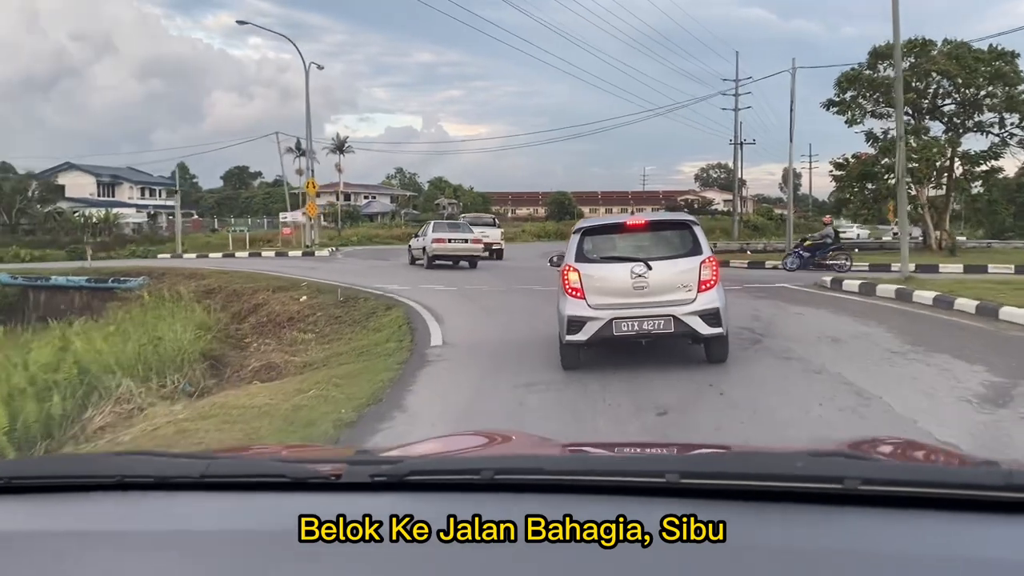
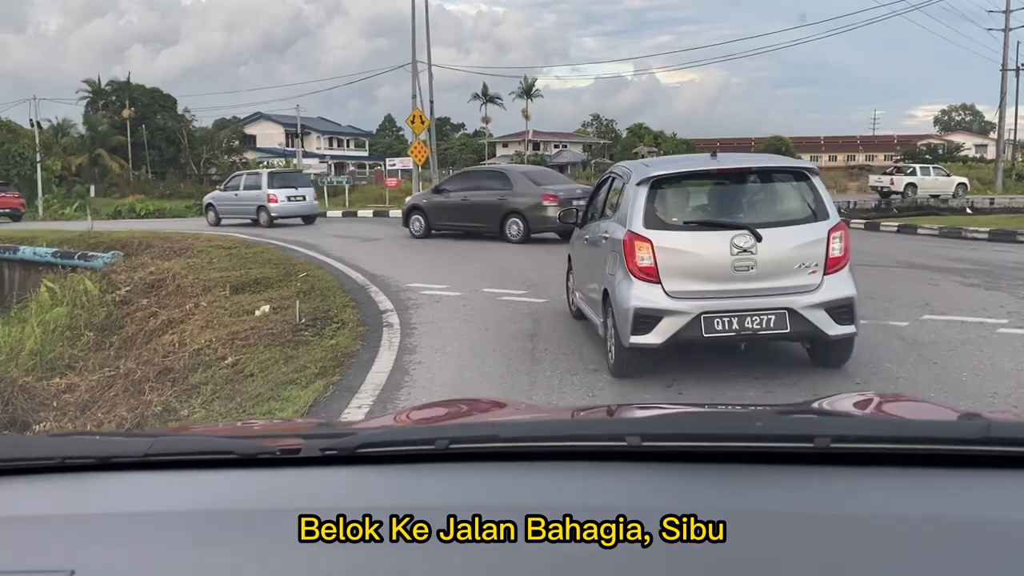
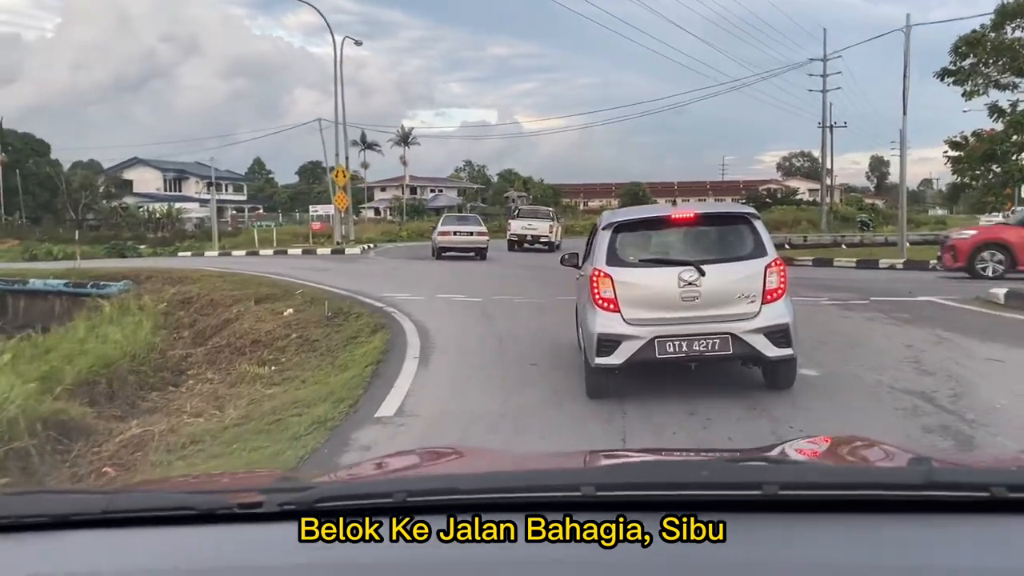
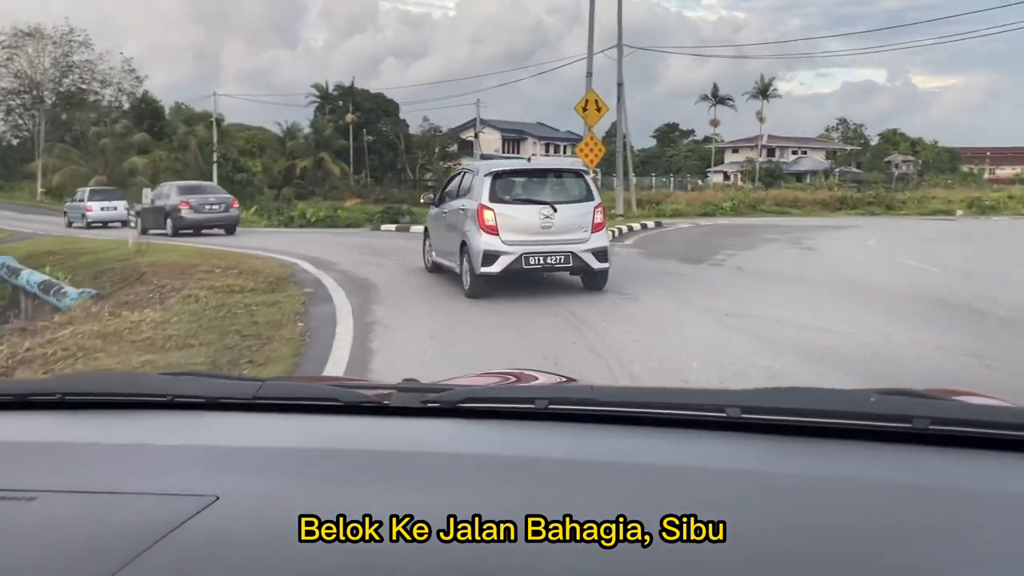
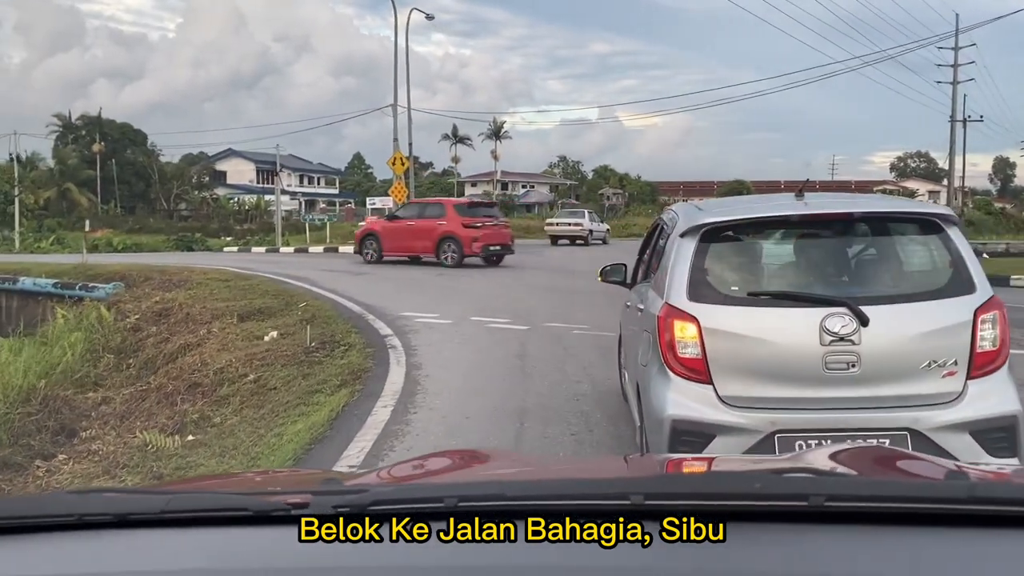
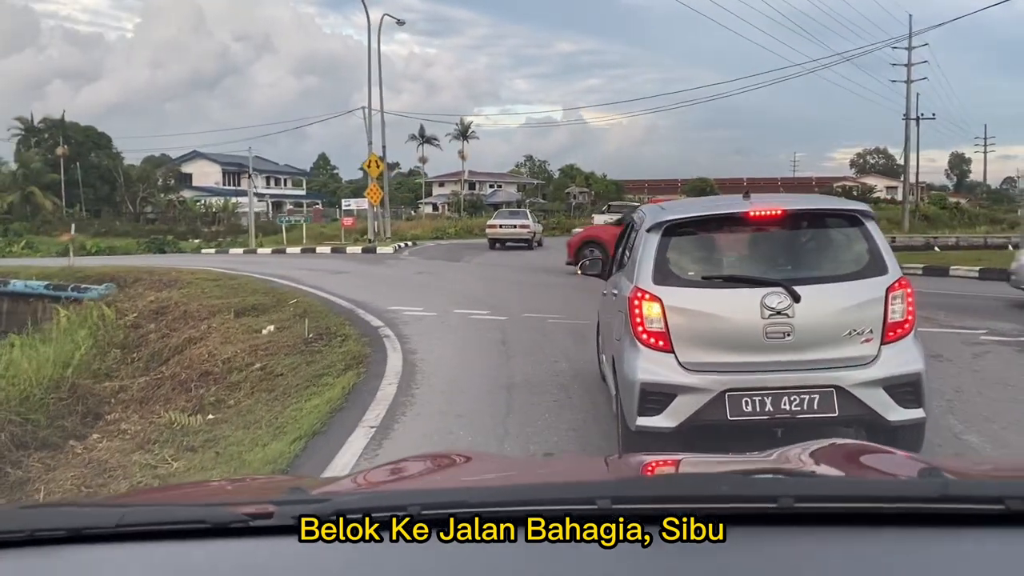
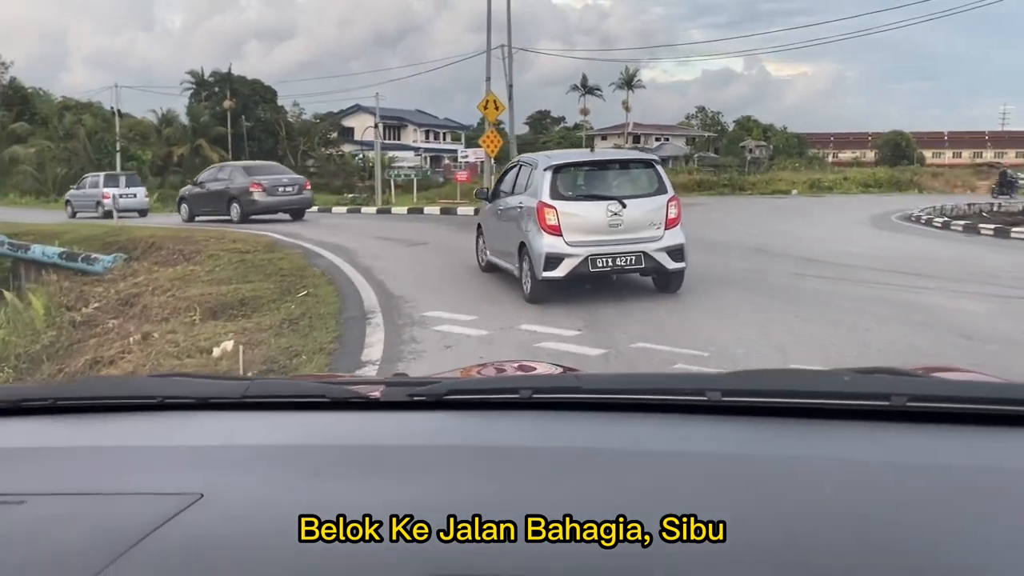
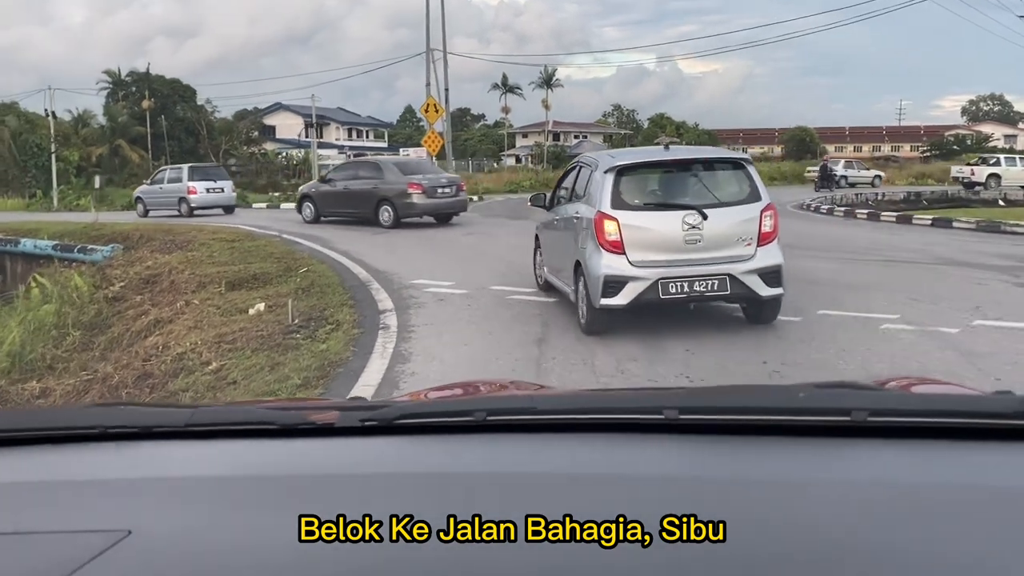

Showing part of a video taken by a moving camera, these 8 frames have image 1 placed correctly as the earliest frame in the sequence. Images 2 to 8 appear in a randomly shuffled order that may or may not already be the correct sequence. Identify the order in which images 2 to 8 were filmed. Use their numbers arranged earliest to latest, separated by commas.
3, 6, 5, 2, 8, 7, 4
